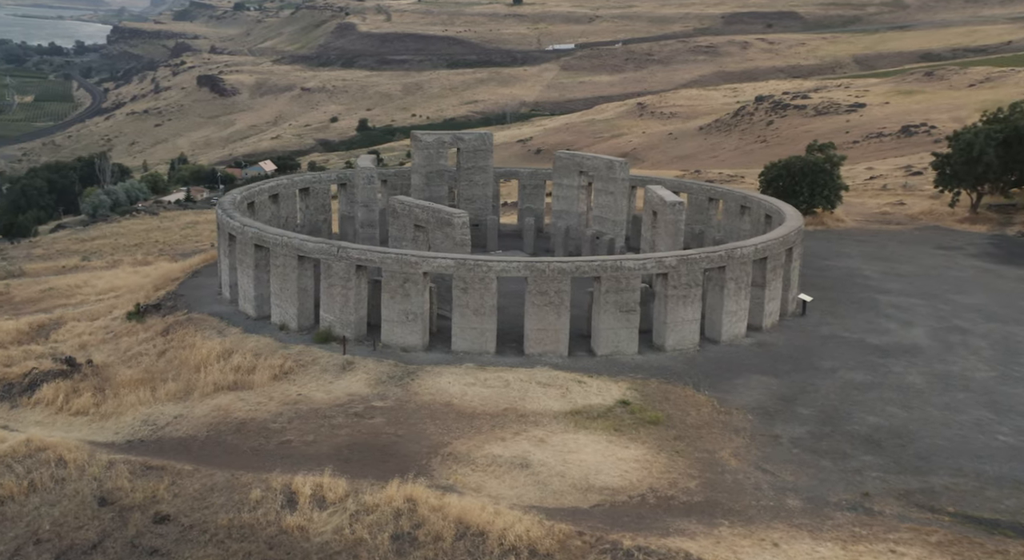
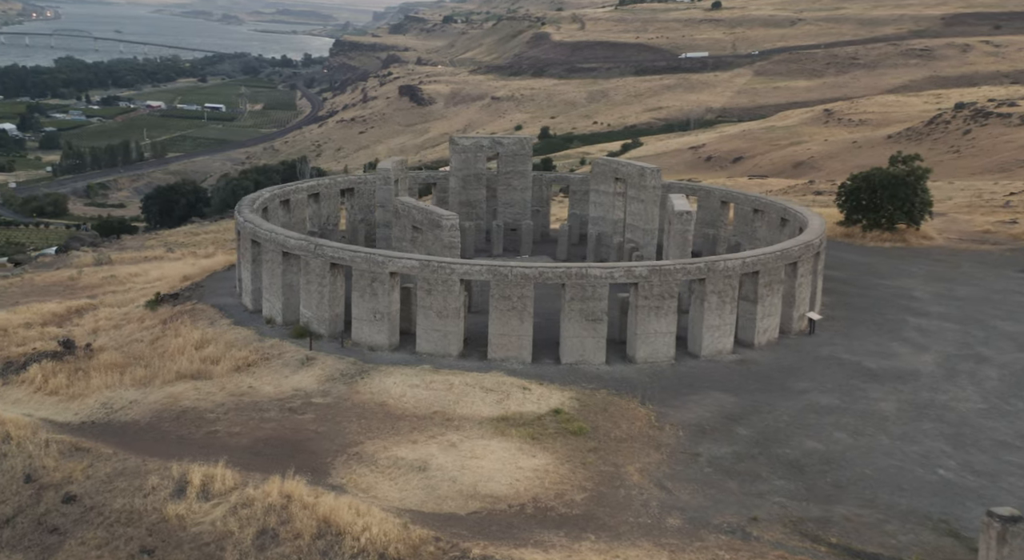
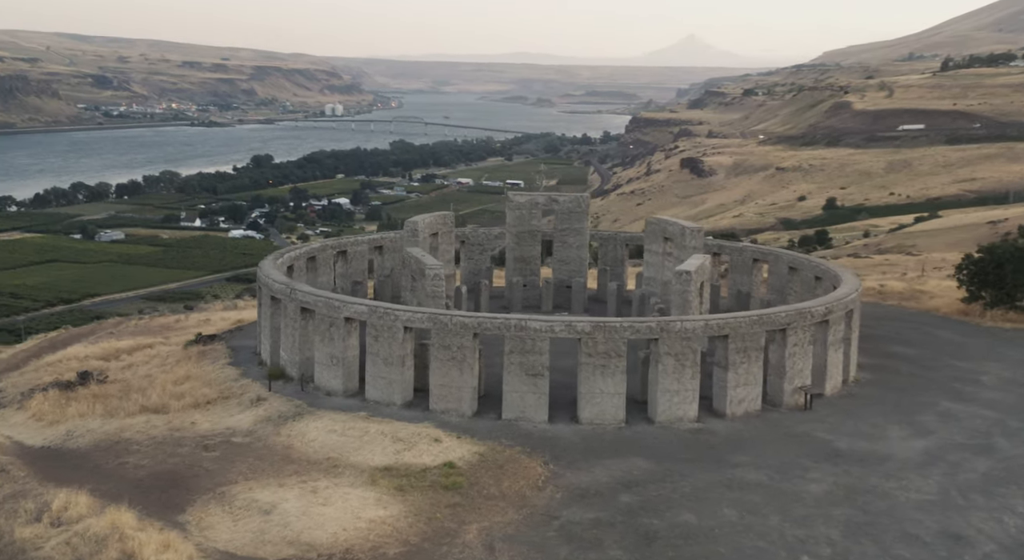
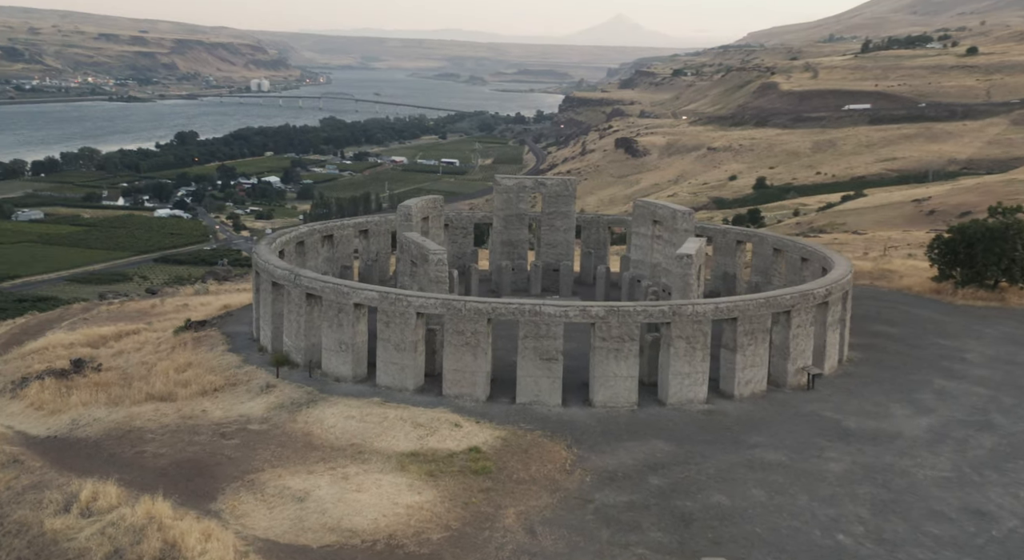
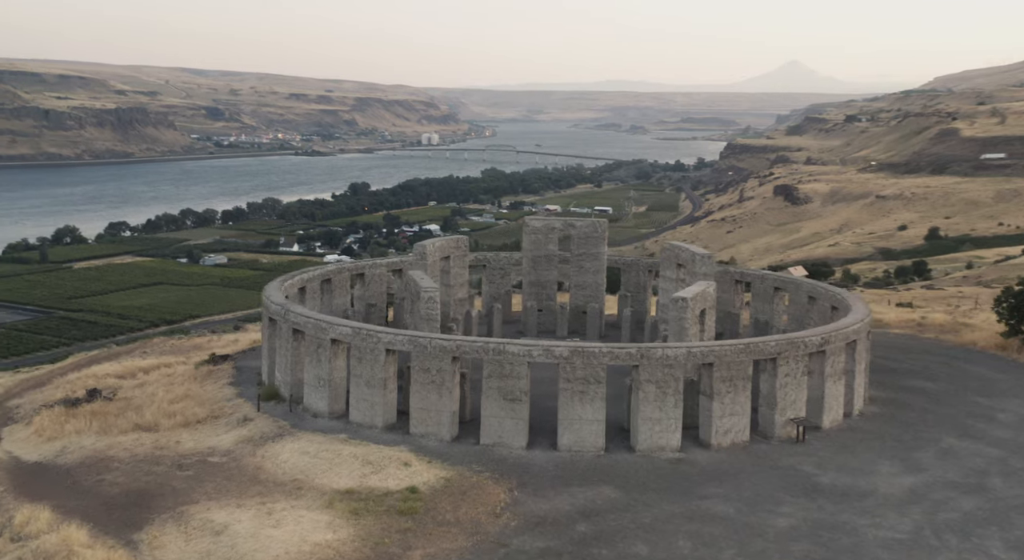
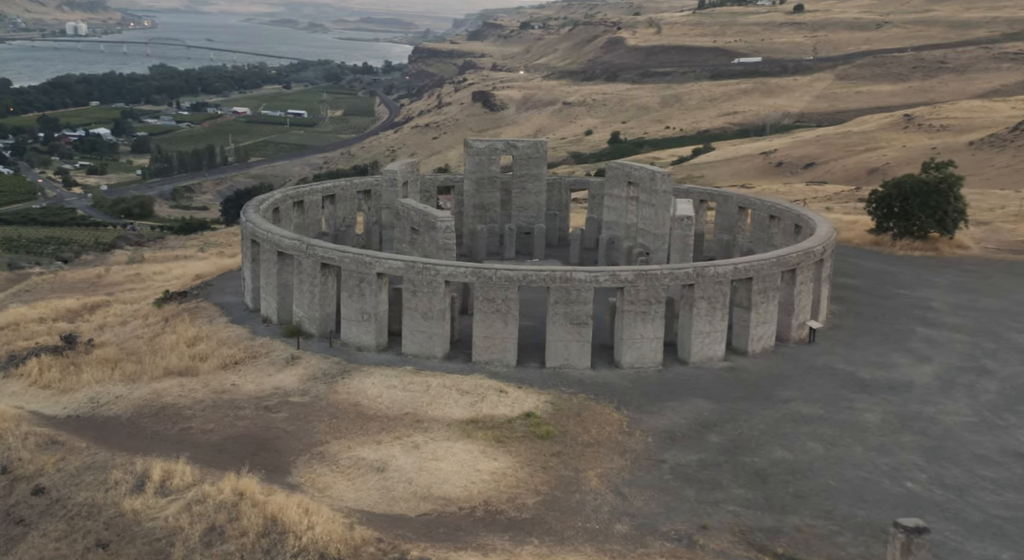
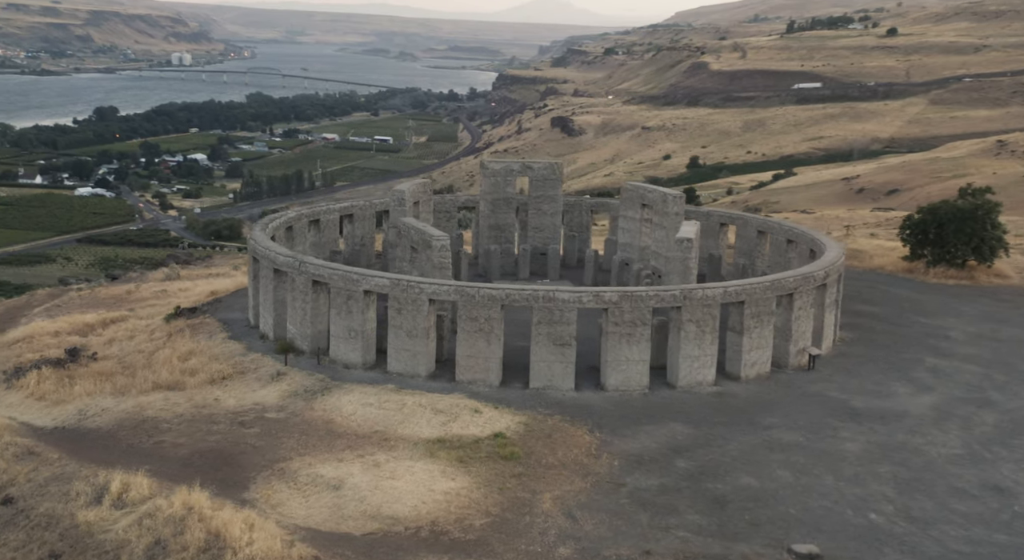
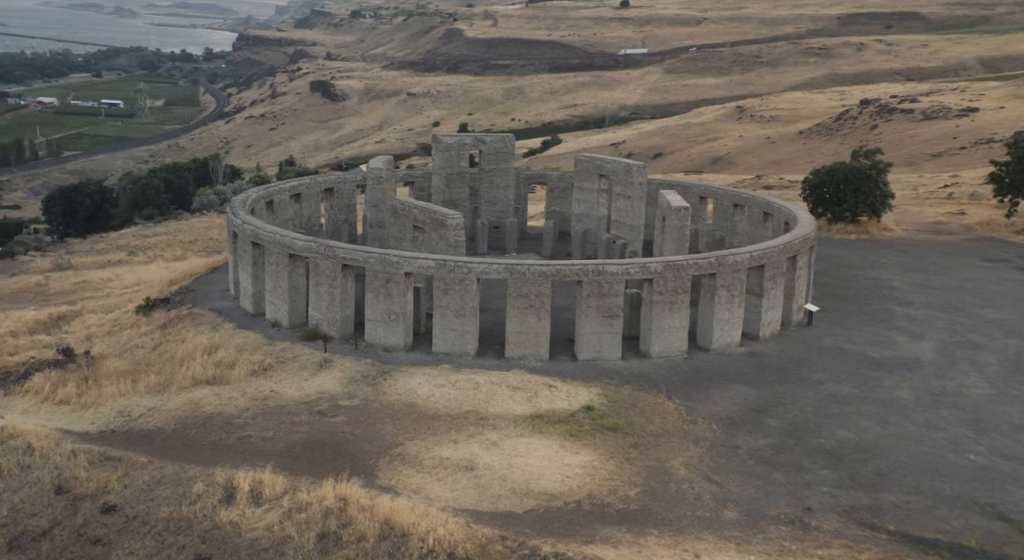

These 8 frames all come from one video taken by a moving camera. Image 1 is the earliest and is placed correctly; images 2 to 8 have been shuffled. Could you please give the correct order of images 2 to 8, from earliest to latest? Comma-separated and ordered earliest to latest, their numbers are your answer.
8, 2, 6, 7, 4, 3, 5
